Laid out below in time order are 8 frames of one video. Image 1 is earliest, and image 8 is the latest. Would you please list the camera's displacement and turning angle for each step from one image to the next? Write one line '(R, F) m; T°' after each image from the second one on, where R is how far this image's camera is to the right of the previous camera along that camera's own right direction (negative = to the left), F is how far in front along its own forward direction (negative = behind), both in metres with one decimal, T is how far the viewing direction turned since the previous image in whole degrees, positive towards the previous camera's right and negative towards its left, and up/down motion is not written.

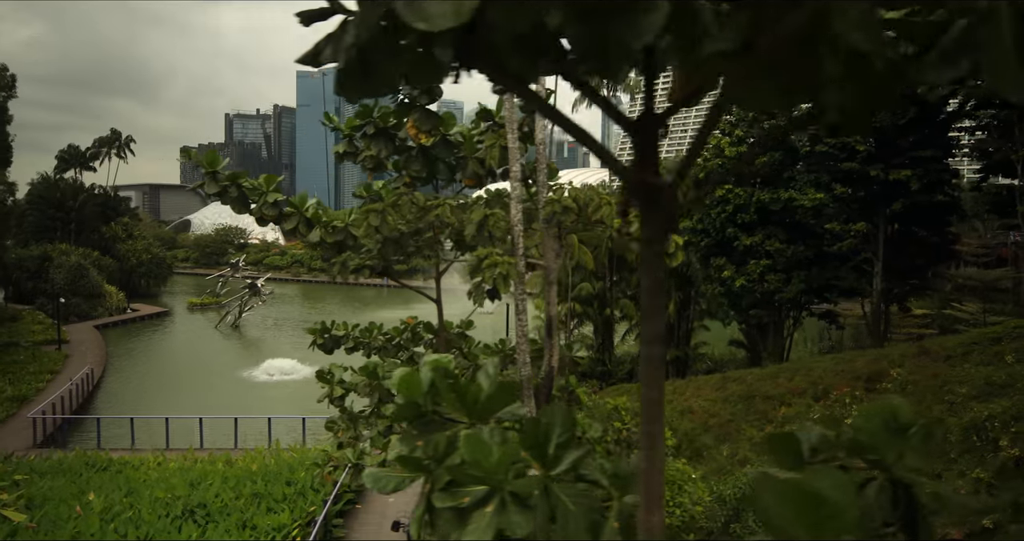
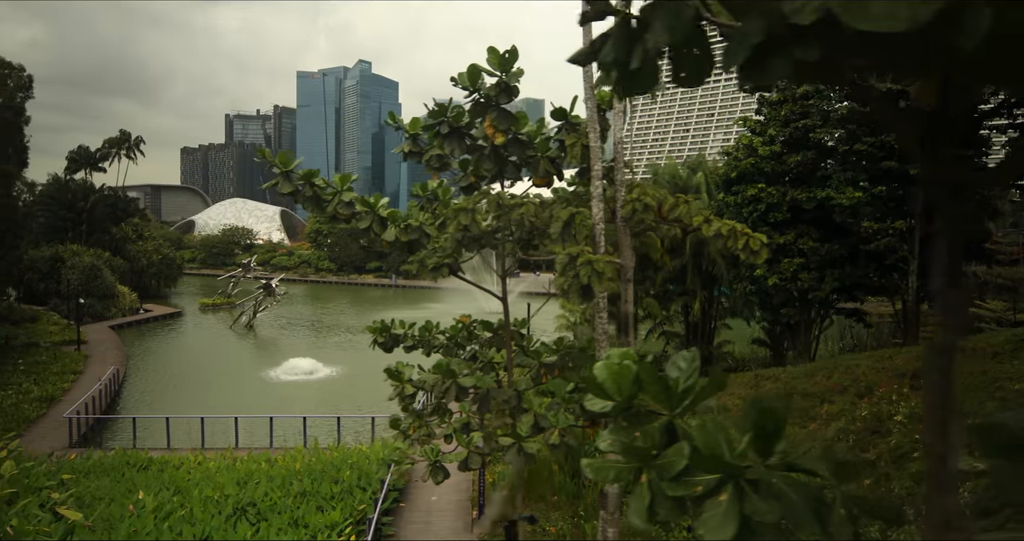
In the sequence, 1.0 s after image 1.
(-0.6, 0.0) m; 0°
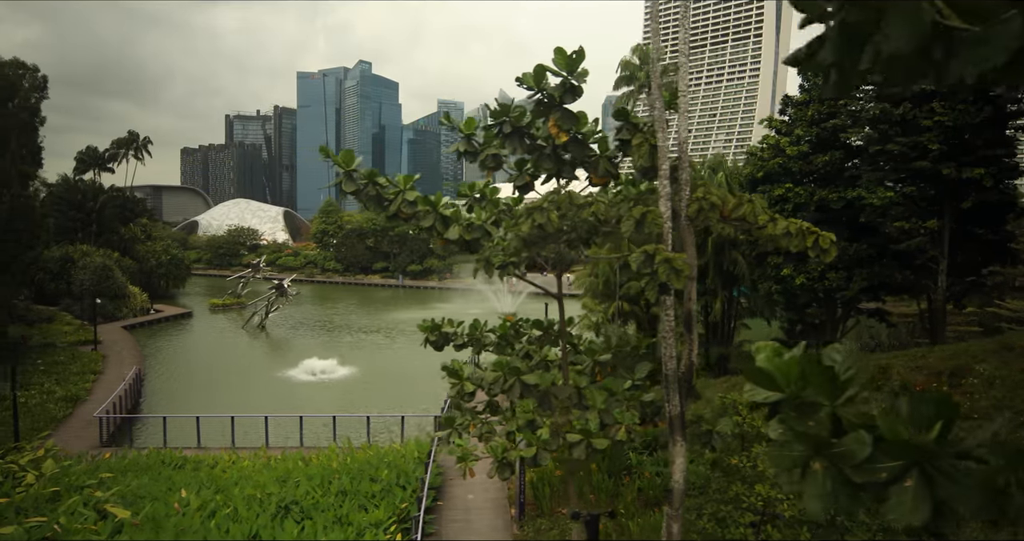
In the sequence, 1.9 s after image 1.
(-0.5, -0.1) m; 0°
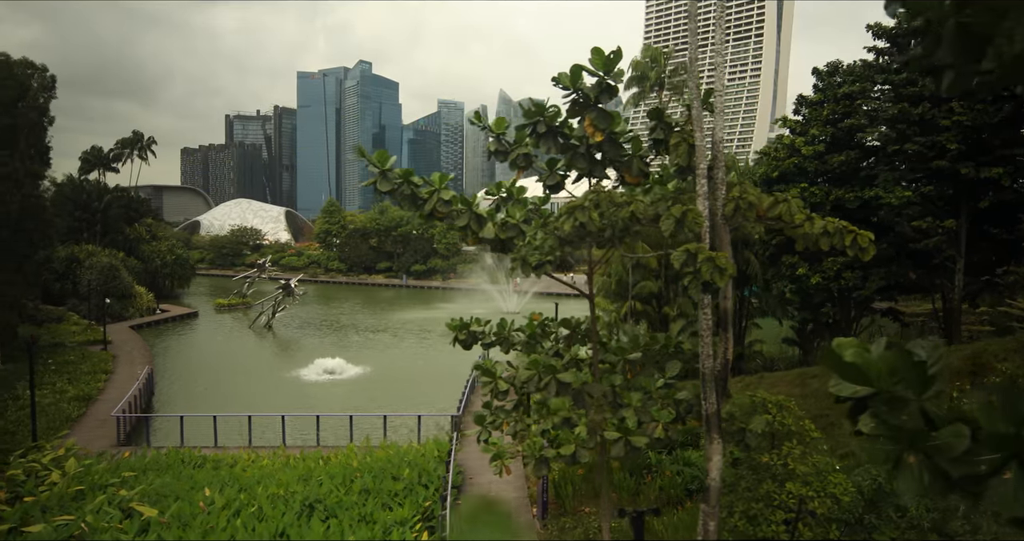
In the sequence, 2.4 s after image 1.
(-0.3, 0.0) m; 0°
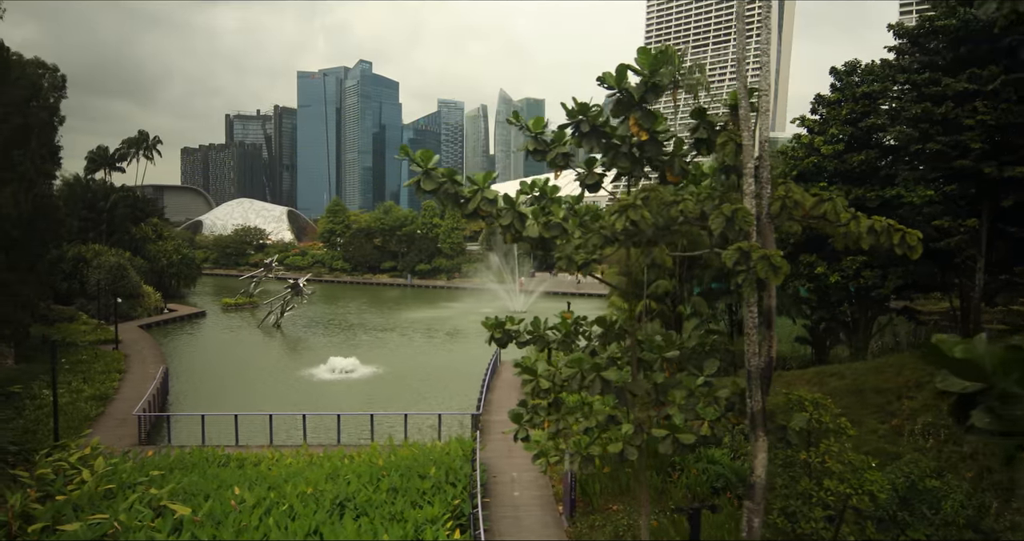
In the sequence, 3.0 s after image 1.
(-0.4, 0.0) m; 0°
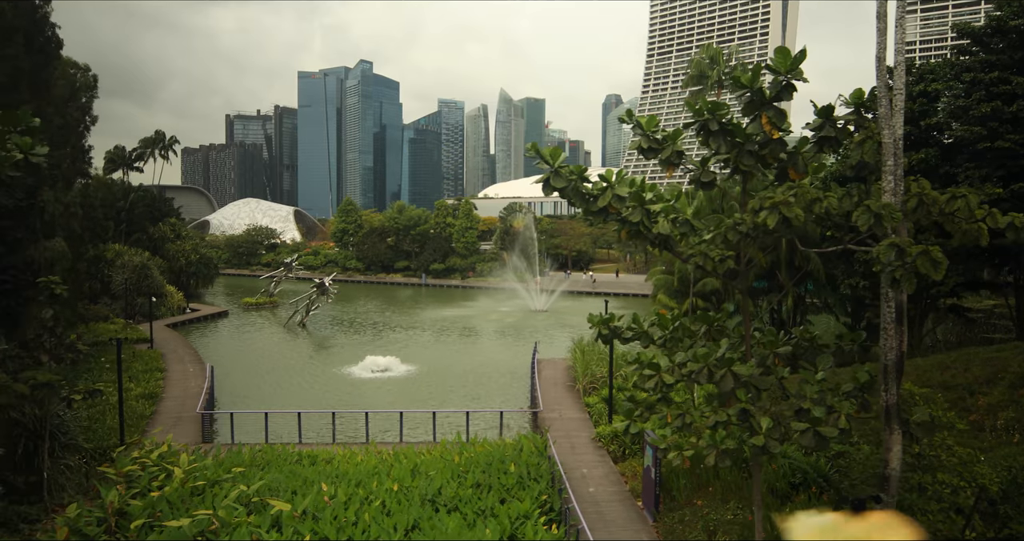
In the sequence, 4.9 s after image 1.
(-1.1, -0.1) m; 0°
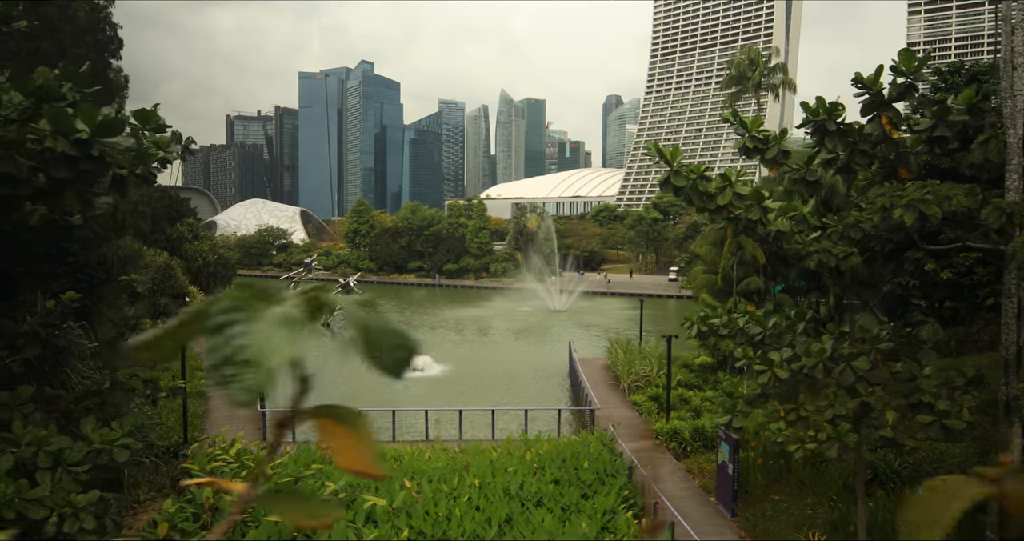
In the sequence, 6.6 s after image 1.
(-1.0, -0.1) m; 0°
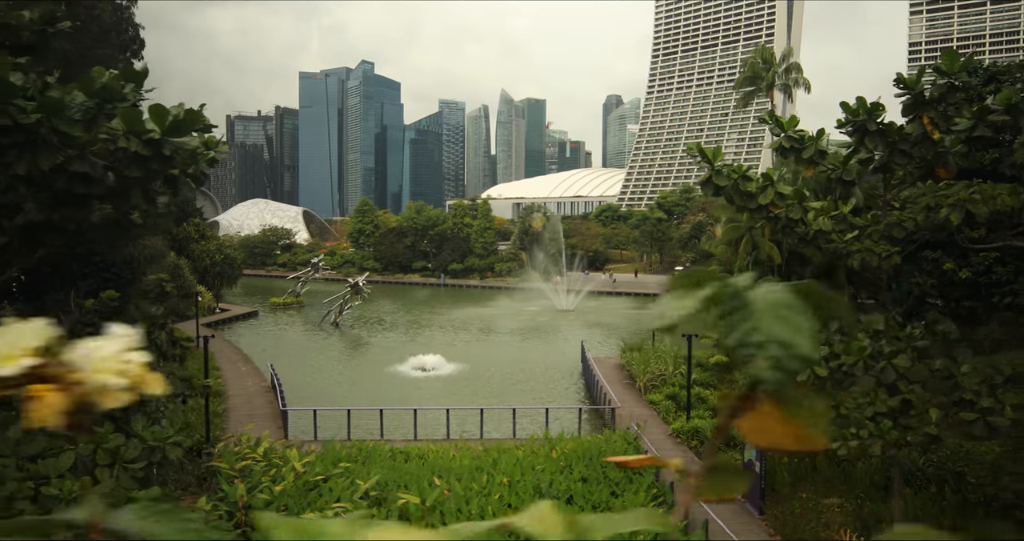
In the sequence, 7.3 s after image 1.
(-0.4, 0.0) m; 0°
